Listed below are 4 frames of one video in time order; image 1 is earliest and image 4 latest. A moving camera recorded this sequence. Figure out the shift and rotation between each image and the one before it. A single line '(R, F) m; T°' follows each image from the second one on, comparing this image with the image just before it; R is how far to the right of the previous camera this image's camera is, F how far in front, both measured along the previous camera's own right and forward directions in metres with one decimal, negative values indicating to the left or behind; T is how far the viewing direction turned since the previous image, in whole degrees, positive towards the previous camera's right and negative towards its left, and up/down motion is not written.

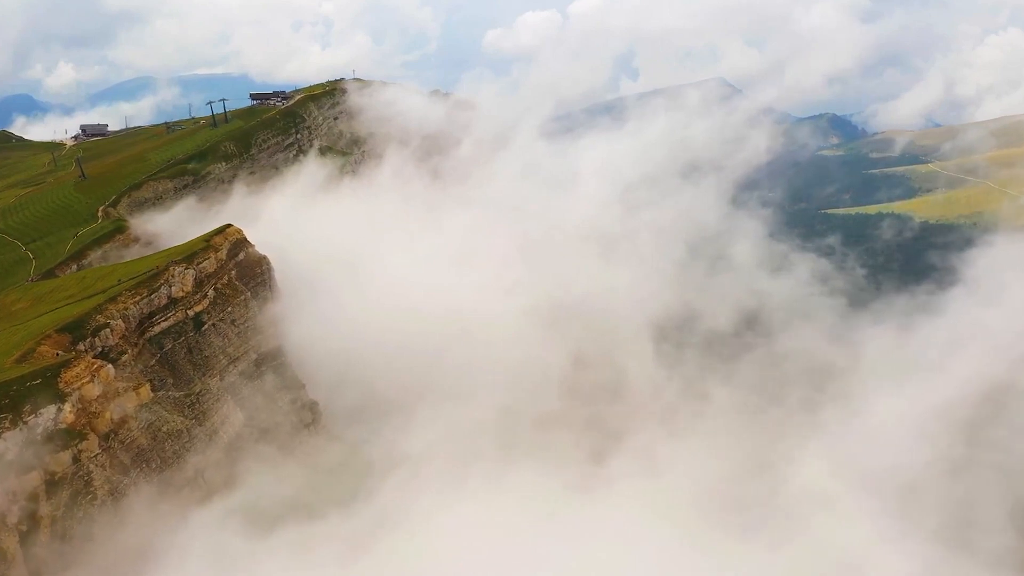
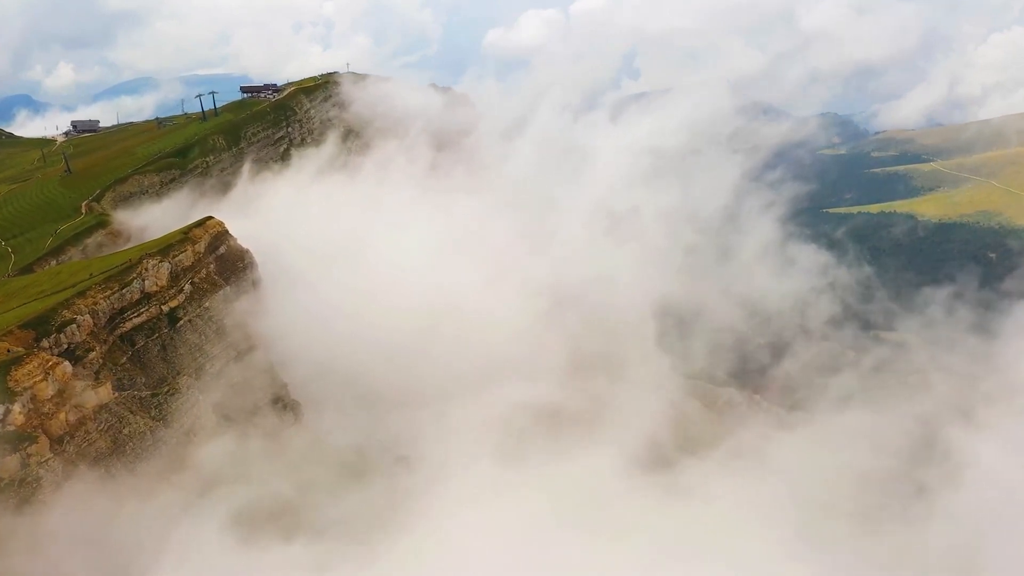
(+0.8, +3.3) m; 0°
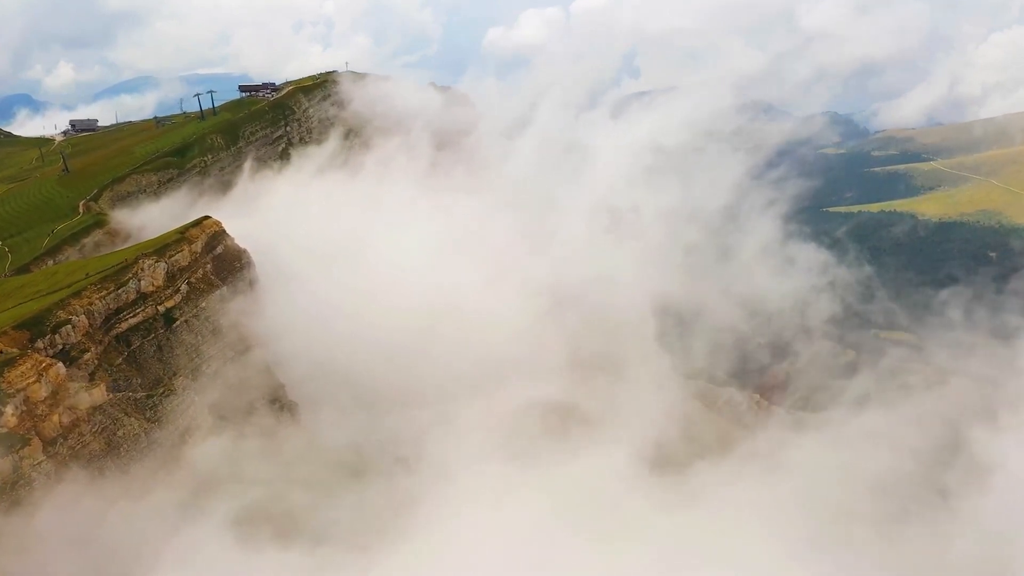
(+0.1, +0.5) m; 0°
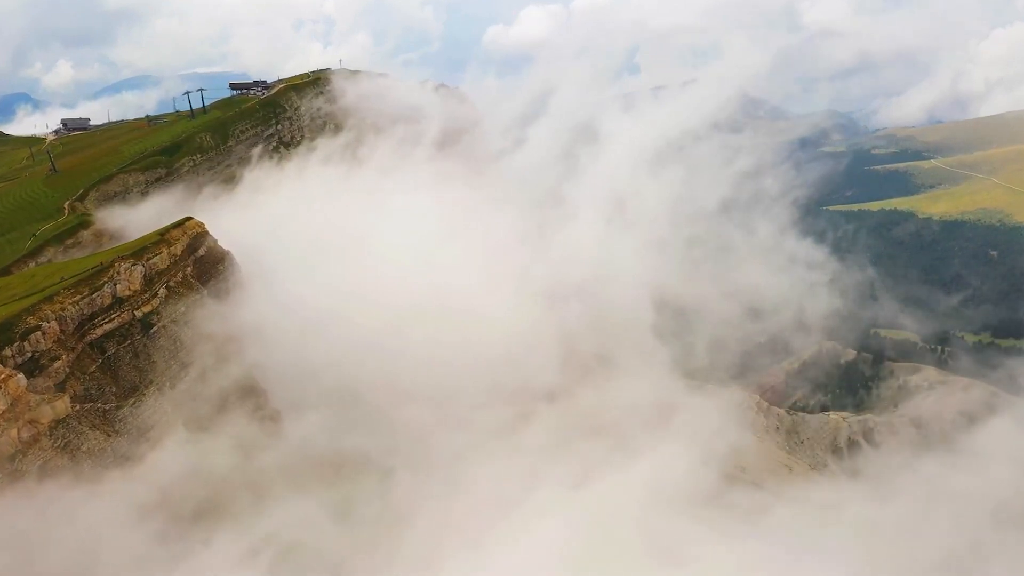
(+1.0, +2.1) m; 0°
